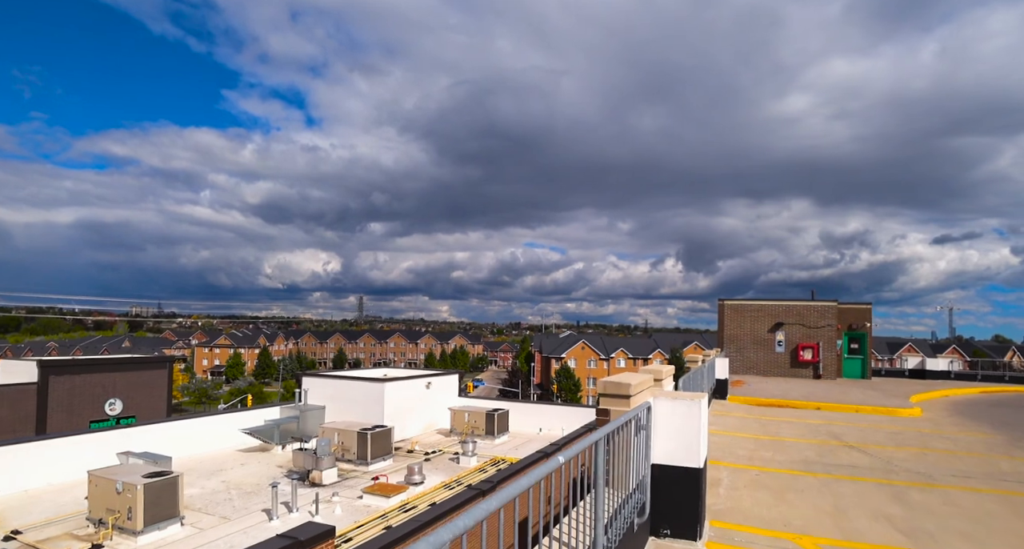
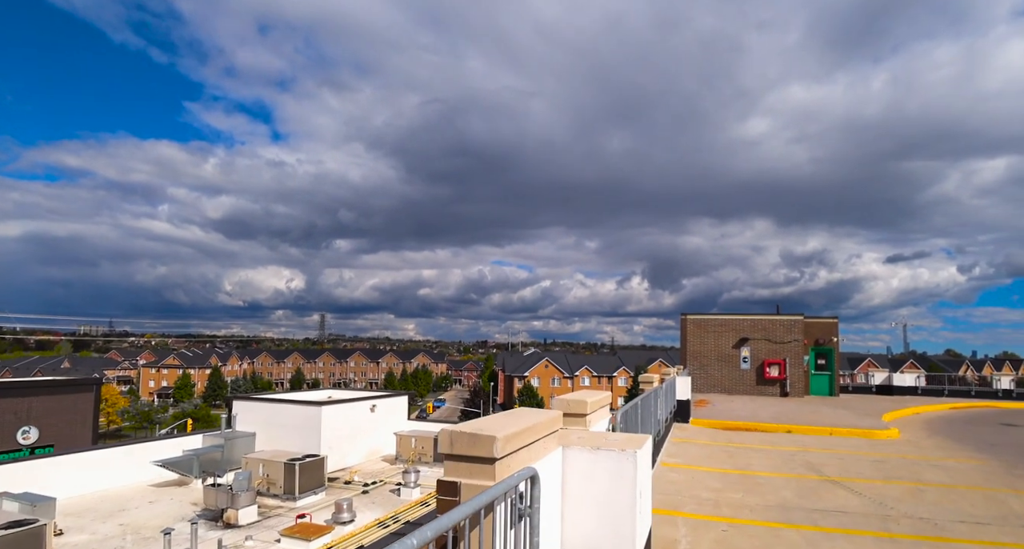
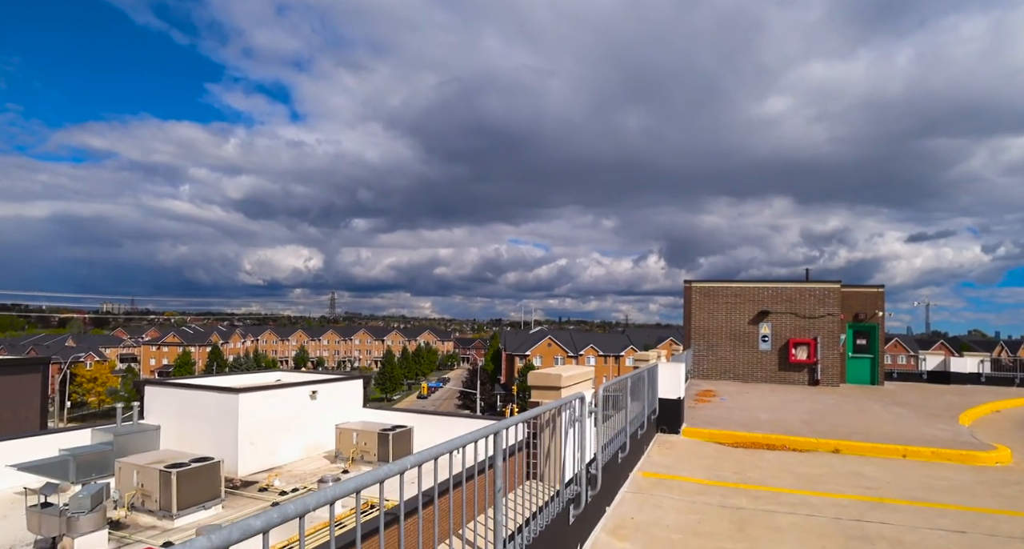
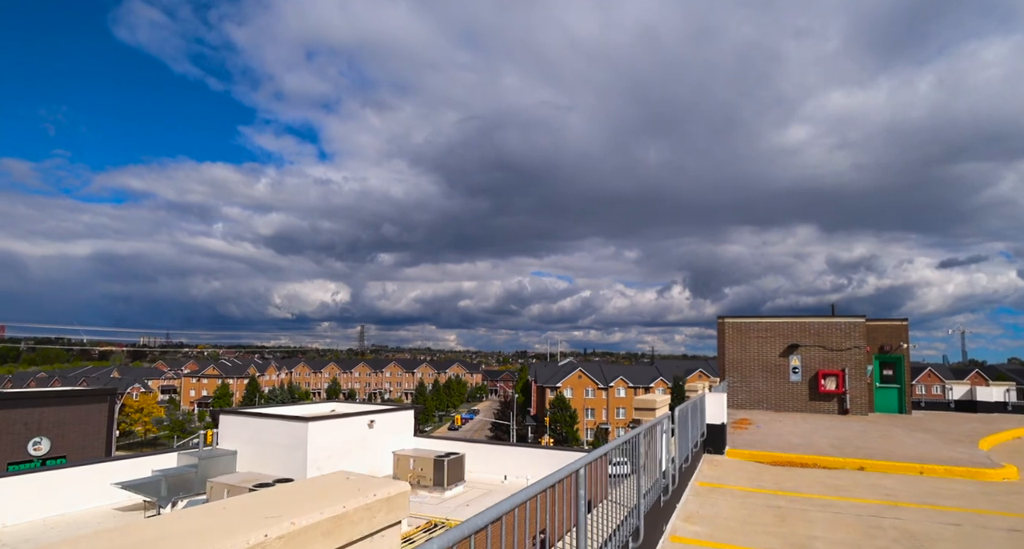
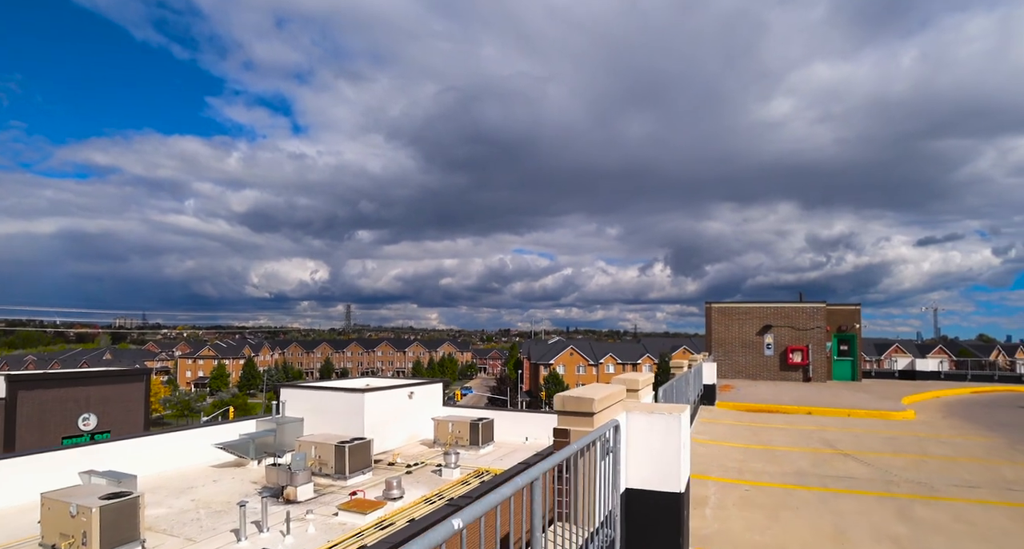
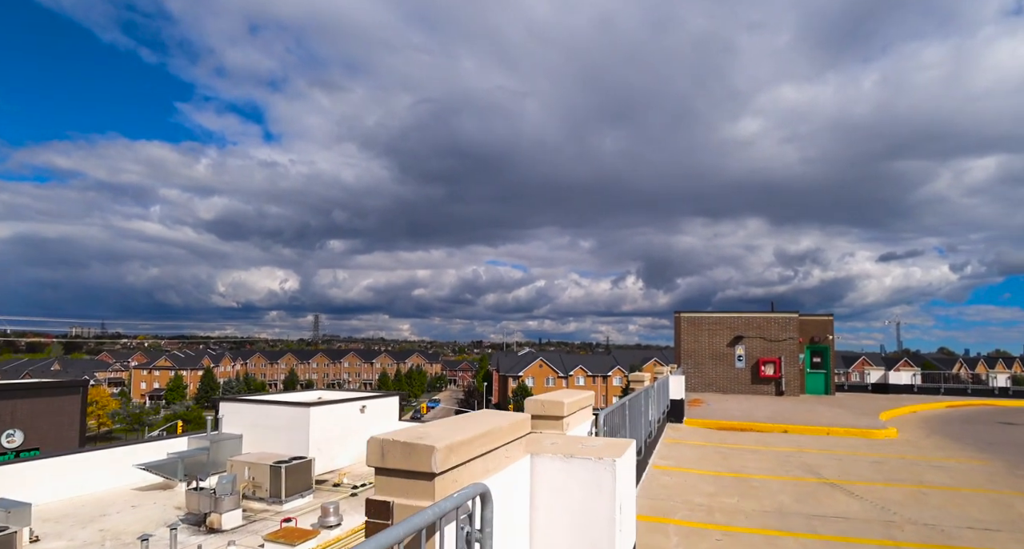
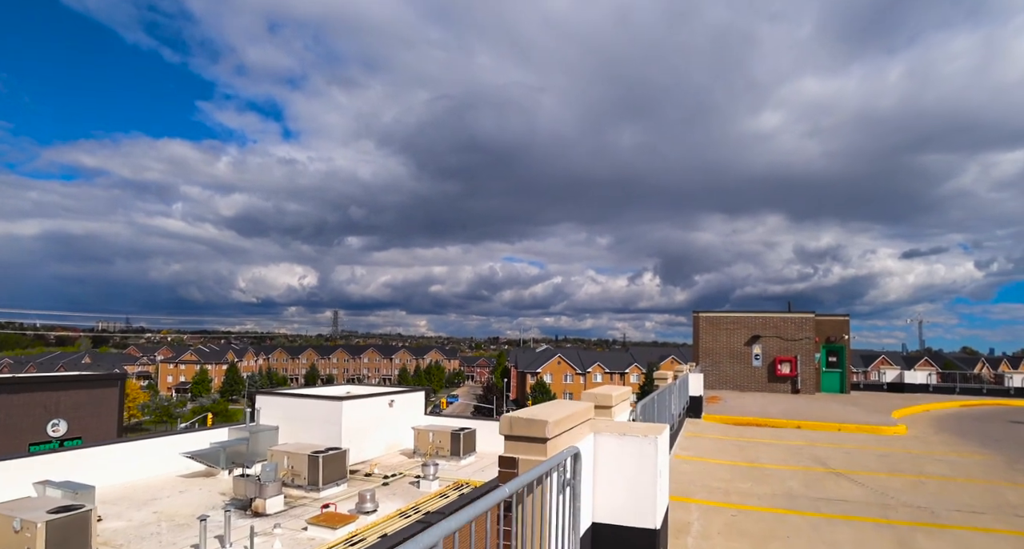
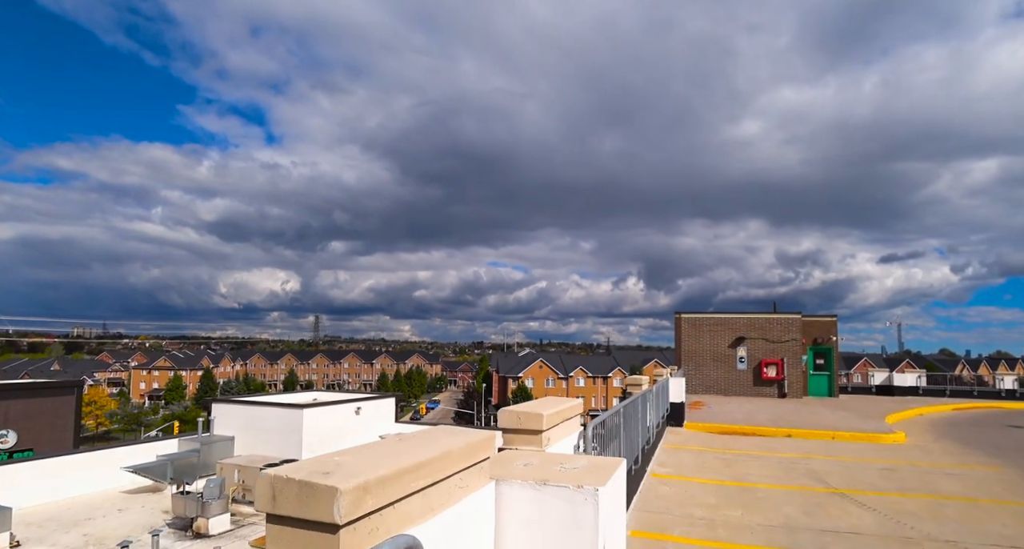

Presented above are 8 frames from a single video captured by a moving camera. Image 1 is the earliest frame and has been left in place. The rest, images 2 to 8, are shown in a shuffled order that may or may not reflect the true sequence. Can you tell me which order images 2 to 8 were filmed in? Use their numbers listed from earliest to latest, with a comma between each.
5, 7, 2, 6, 8, 4, 3
